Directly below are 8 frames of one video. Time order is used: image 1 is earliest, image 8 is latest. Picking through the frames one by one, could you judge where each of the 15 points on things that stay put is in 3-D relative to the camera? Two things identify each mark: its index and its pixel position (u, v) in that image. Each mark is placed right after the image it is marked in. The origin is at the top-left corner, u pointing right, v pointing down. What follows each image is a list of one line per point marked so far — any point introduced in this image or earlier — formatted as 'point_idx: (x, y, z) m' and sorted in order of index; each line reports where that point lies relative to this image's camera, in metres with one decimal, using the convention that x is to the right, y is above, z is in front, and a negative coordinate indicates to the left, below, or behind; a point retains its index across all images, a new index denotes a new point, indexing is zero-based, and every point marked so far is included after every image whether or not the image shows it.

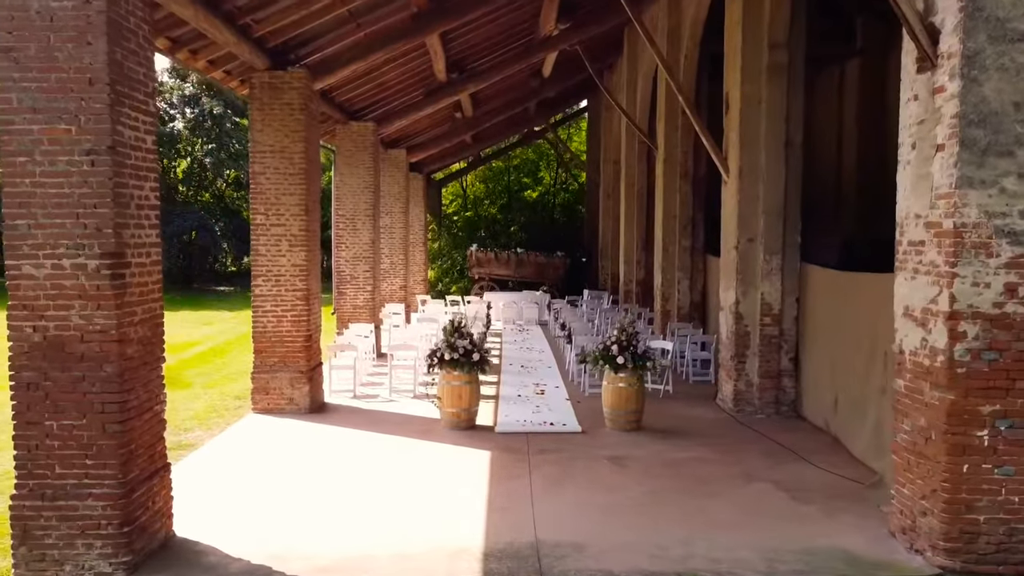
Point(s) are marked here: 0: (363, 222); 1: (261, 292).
0: (-1.9, +0.8, +13.9) m
1: (-2.1, 0.0, +9.4) m
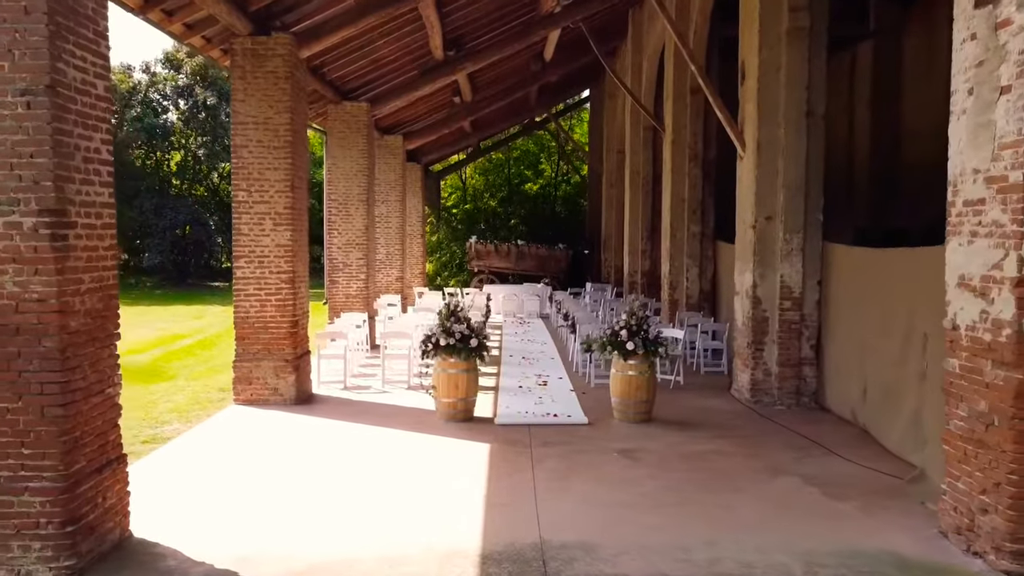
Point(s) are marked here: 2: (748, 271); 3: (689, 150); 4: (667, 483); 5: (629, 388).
0: (-1.9, +1.0, +13.3) m
1: (-2.1, +0.1, +8.7) m
2: (+1.9, +0.1, +8.8) m
3: (+2.1, +1.6, +12.9) m
4: (+0.8, -1.1, +6.0) m
5: (+0.8, -0.7, +7.8) m
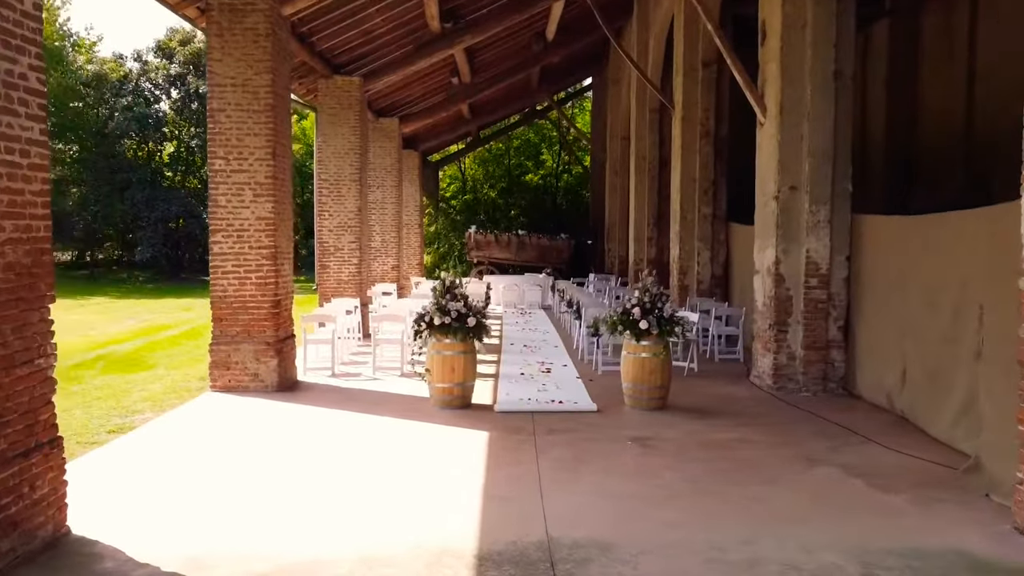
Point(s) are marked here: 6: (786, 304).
0: (-1.8, +1.1, +12.6) m
1: (-2.1, +0.3, +8.0) m
2: (+1.9, +0.3, +8.1) m
3: (+2.1, +1.8, +12.2) m
4: (+0.9, -0.9, +5.3) m
5: (+0.8, -0.5, +7.1) m
6: (+2.0, -0.1, +8.0) m
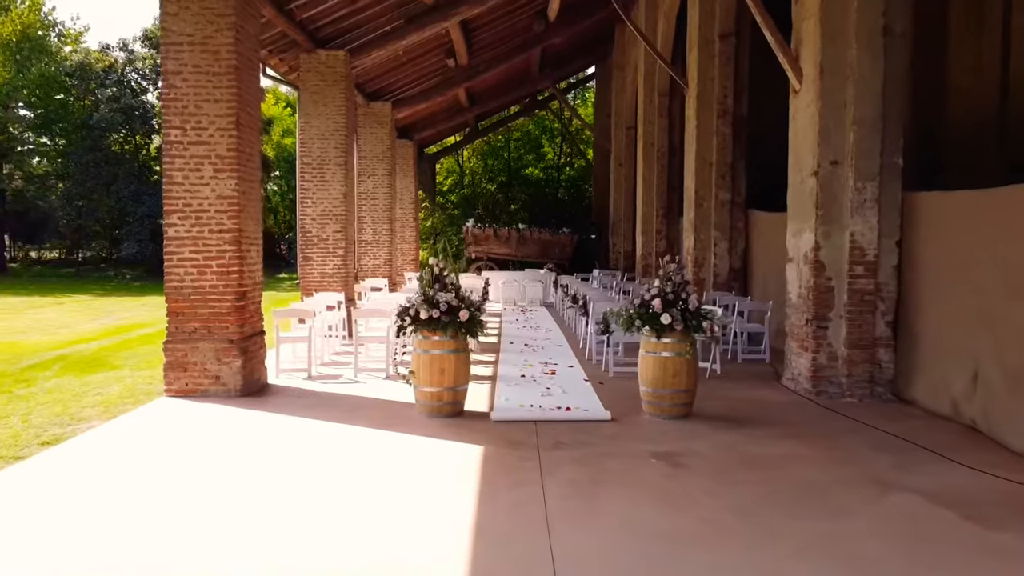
0: (-1.9, +1.2, +11.5) m
1: (-2.1, +0.3, +7.0) m
2: (+1.9, +0.4, +7.1) m
3: (+2.1, +1.8, +11.2) m
4: (+0.8, -0.8, +4.3) m
5: (+0.8, -0.5, +6.1) m
6: (+2.0, 0.0, +6.9) m
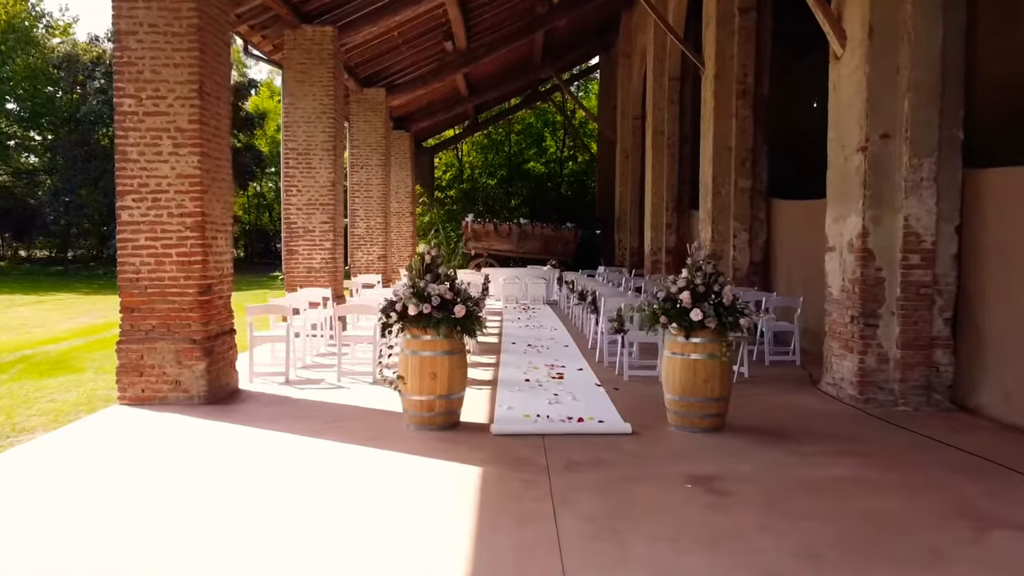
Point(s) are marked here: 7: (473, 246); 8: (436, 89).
0: (-1.8, +1.2, +10.6) m
1: (-2.1, +0.4, +6.1) m
2: (+1.9, +0.4, +6.2) m
3: (+2.1, +1.9, +10.3) m
4: (+0.9, -0.8, +3.4) m
5: (+0.8, -0.4, +5.2) m
6: (+2.0, 0.0, +6.1) m
7: (-0.7, +0.8, +20.0) m
8: (-1.2, +3.1, +17.5) m
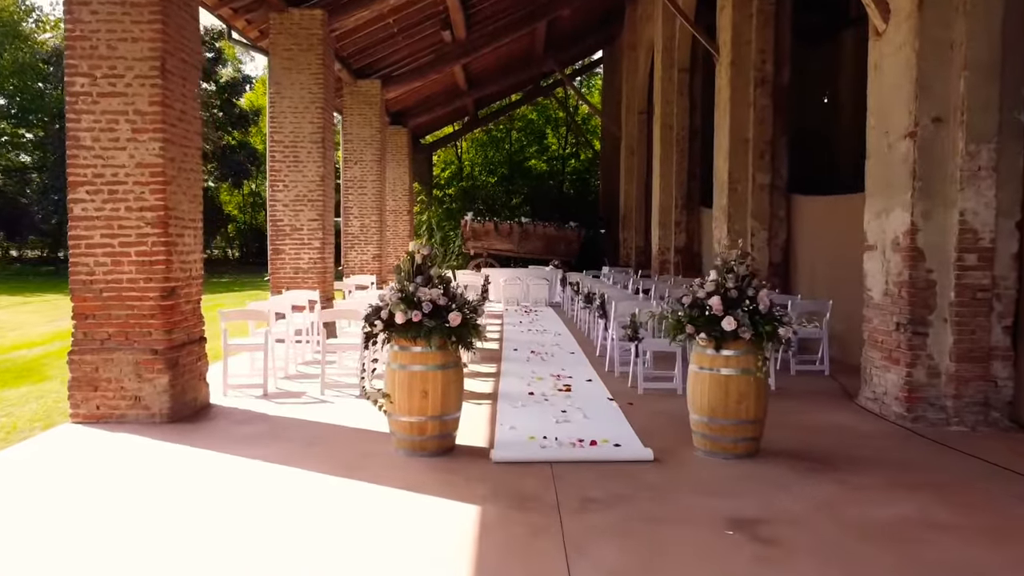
0: (-1.8, +1.2, +10.0) m
1: (-2.1, +0.4, +5.4) m
2: (+1.9, +0.4, +5.5) m
3: (+2.1, +1.9, +9.6) m
4: (+0.9, -0.8, +2.7) m
5: (+0.8, -0.5, +4.5) m
6: (+2.0, 0.0, +5.4) m
7: (-0.7, +0.7, +19.3) m
8: (-1.2, +3.1, +16.8) m
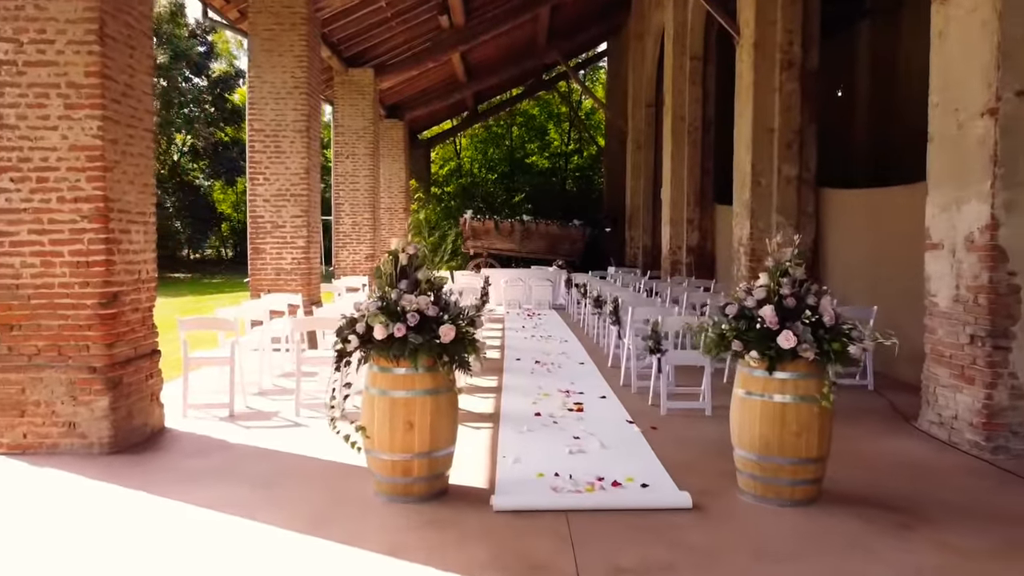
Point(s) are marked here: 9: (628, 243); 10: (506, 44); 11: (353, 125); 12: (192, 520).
0: (-1.8, +1.2, +9.1) m
1: (-2.1, +0.3, +4.6) m
2: (+1.9, +0.4, +4.6) m
3: (+2.1, +1.8, +8.7) m
4: (+0.9, -0.8, +1.9) m
5: (+0.9, -0.5, +3.7) m
6: (+2.0, 0.0, +4.5) m
7: (-0.7, +0.7, +18.5) m
8: (-1.2, +3.1, +15.9) m
9: (+1.9, +0.7, +17.7) m
10: (-0.1, +3.8, +17.2) m
11: (-1.9, +1.9, +13.1) m
12: (-1.1, -0.8, +3.7) m
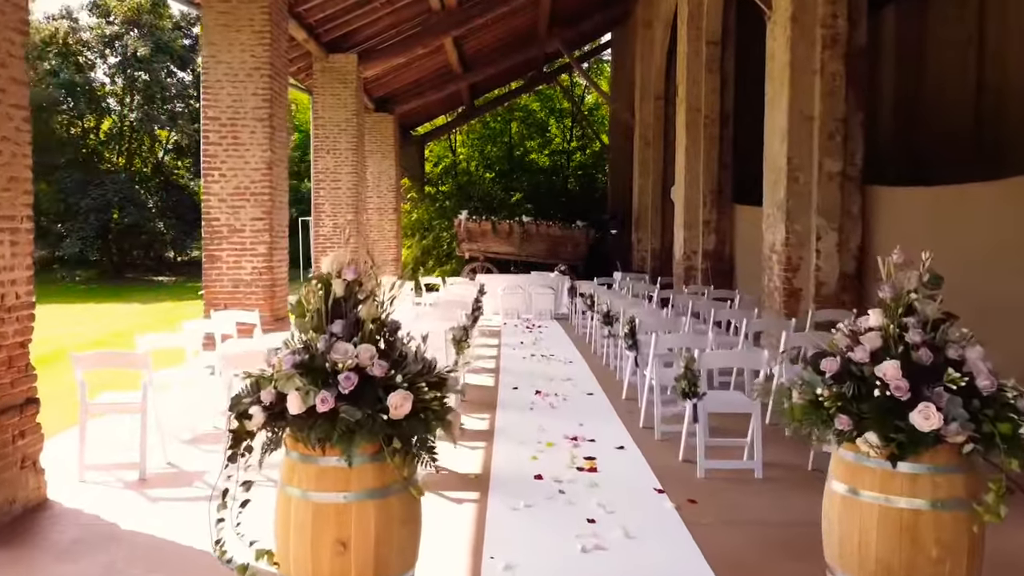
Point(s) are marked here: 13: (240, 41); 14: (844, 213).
0: (-1.8, +1.1, +7.8) m
1: (-2.1, +0.2, +3.3) m
2: (+1.9, +0.3, +3.4) m
3: (+2.1, +1.7, +7.5) m
4: (+0.9, -0.9, +0.6) m
5: (+0.8, -0.6, +2.4) m
6: (+2.0, -0.1, +3.2) m
7: (-0.7, +0.6, +17.2) m
8: (-1.2, +3.0, +14.7) m
9: (+1.8, +0.6, +16.5) m
10: (-0.1, +3.7, +16.0) m
11: (-1.9, +1.8, +11.9) m
12: (-1.1, -0.9, +2.4) m
13: (-1.9, +1.7, +7.7) m
14: (+2.3, +0.5, +7.6) m
